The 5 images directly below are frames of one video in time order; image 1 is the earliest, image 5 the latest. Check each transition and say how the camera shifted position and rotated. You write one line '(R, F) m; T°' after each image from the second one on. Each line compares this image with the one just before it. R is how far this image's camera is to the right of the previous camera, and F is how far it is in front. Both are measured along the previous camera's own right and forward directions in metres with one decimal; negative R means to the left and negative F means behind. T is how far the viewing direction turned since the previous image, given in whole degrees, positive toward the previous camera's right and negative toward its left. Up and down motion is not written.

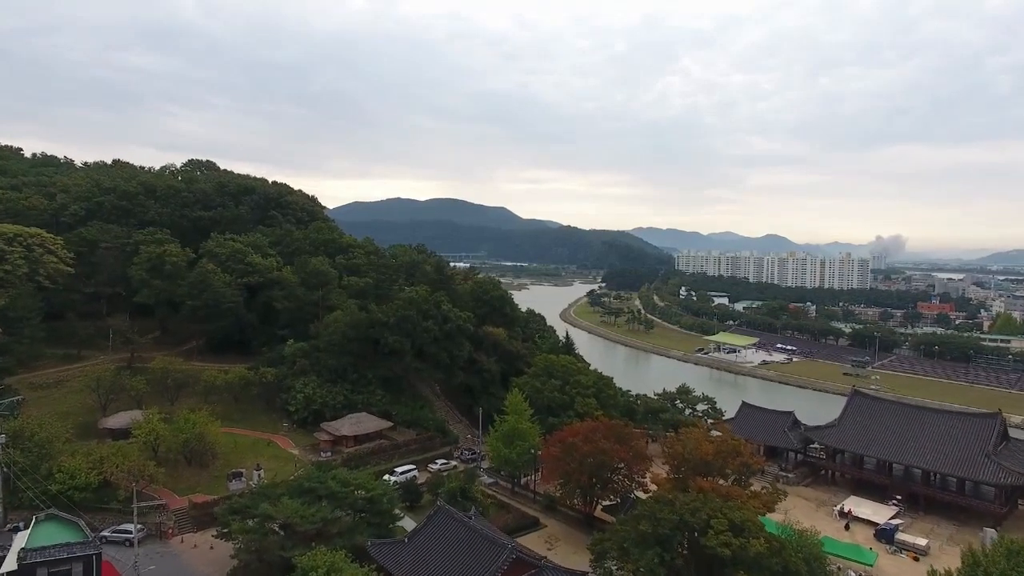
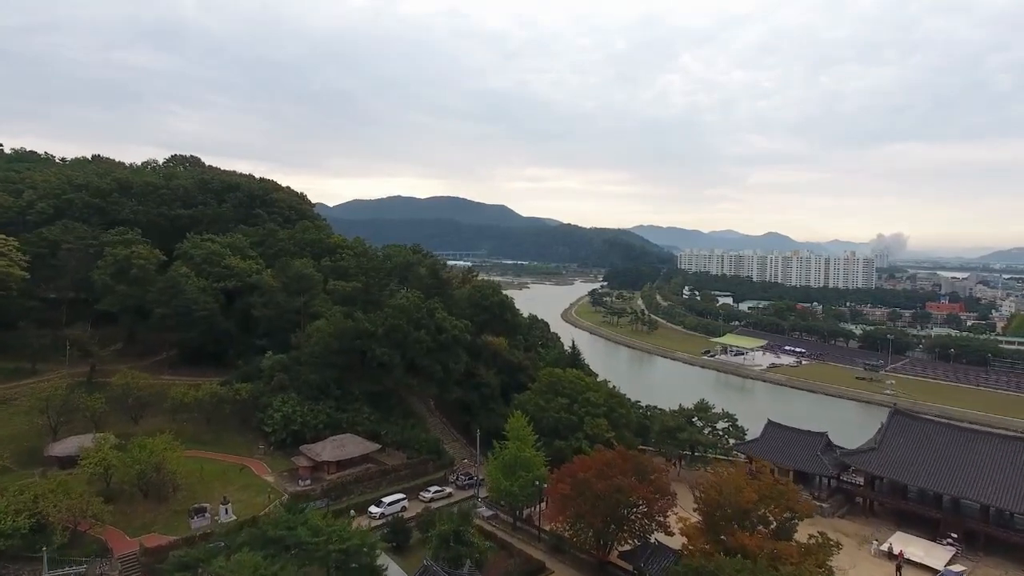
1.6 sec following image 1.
(0.0, +1.7) m; 0°
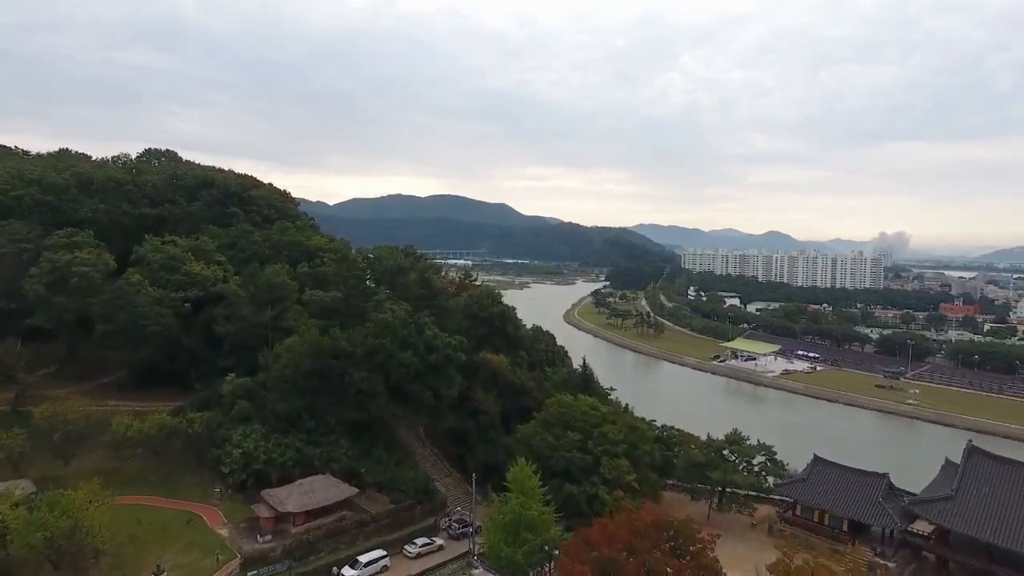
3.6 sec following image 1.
(0.0, +2.3) m; 0°
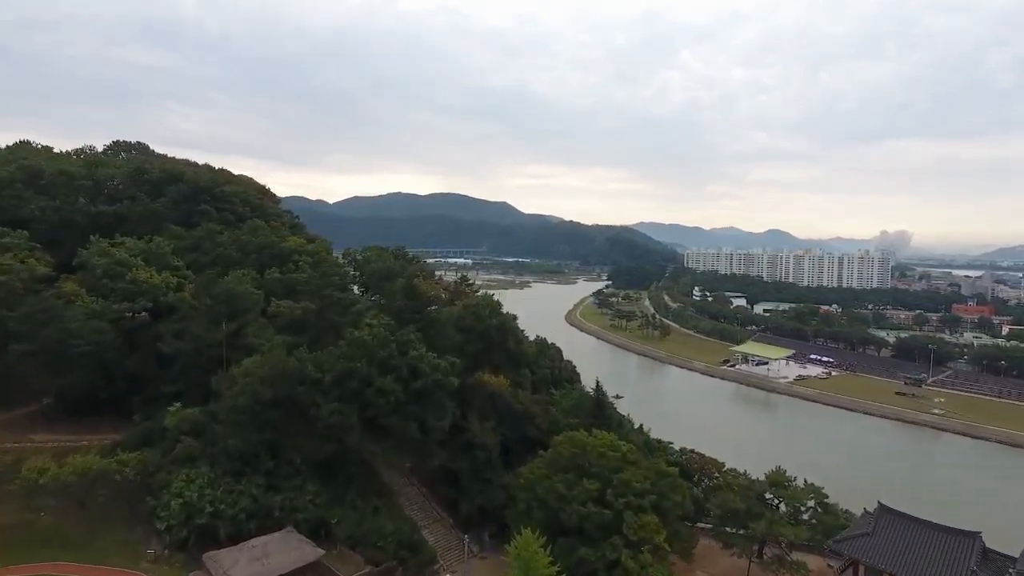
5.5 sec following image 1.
(0.0, +2.3) m; 0°
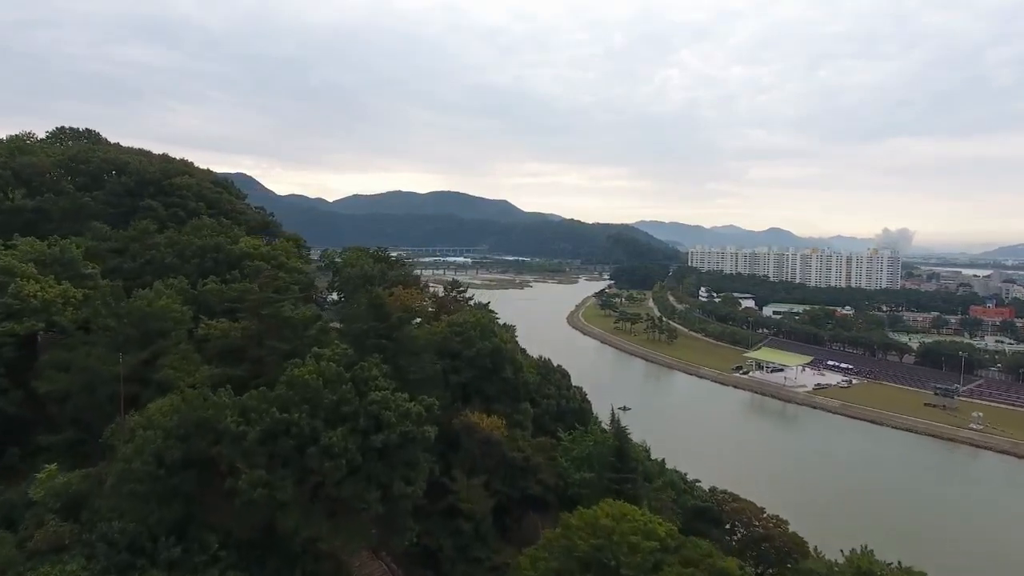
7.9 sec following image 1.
(+0.1, +3.1) m; 0°
